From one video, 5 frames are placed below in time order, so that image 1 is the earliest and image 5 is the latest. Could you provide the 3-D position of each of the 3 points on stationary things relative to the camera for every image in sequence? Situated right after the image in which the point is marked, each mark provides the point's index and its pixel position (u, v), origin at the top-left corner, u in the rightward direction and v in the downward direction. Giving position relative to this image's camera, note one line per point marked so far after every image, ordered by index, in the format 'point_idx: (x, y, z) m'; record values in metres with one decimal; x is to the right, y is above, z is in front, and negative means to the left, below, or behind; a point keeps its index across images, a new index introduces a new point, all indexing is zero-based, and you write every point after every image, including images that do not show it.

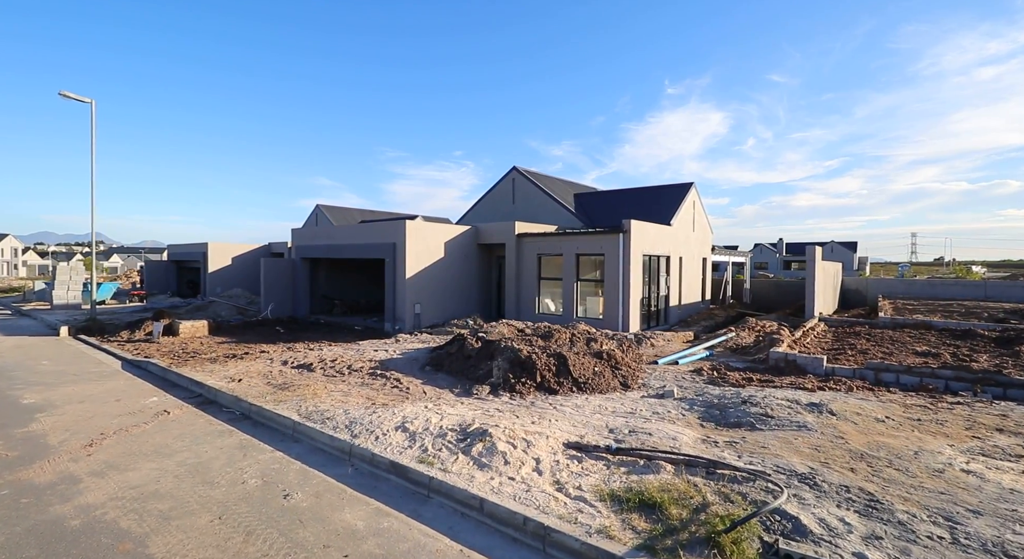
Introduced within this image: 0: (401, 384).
0: (-1.6, -1.5, +7.2) m
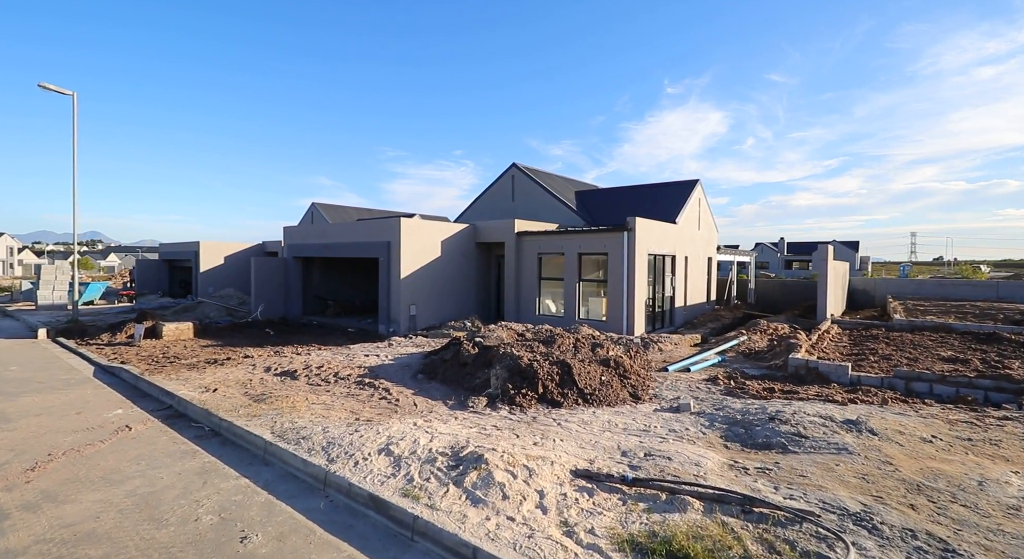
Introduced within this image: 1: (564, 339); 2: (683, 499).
0: (-1.6, -1.5, +6.6) m
1: (+0.8, -0.9, +7.8) m
2: (+1.2, -1.5, +3.4) m
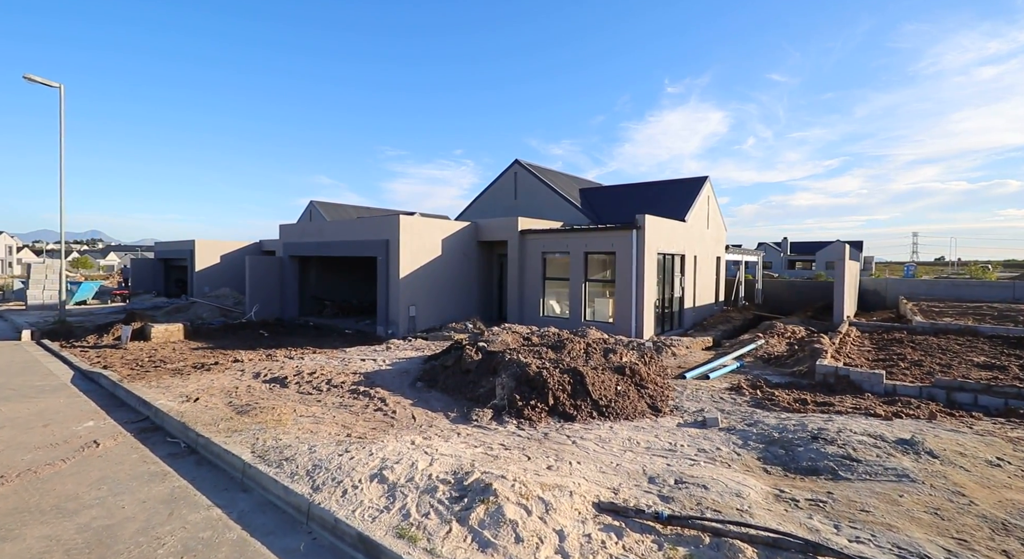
0: (-1.5, -1.5, +6.0) m
1: (+0.9, -0.9, +7.3) m
2: (+1.2, -1.5, +2.9) m
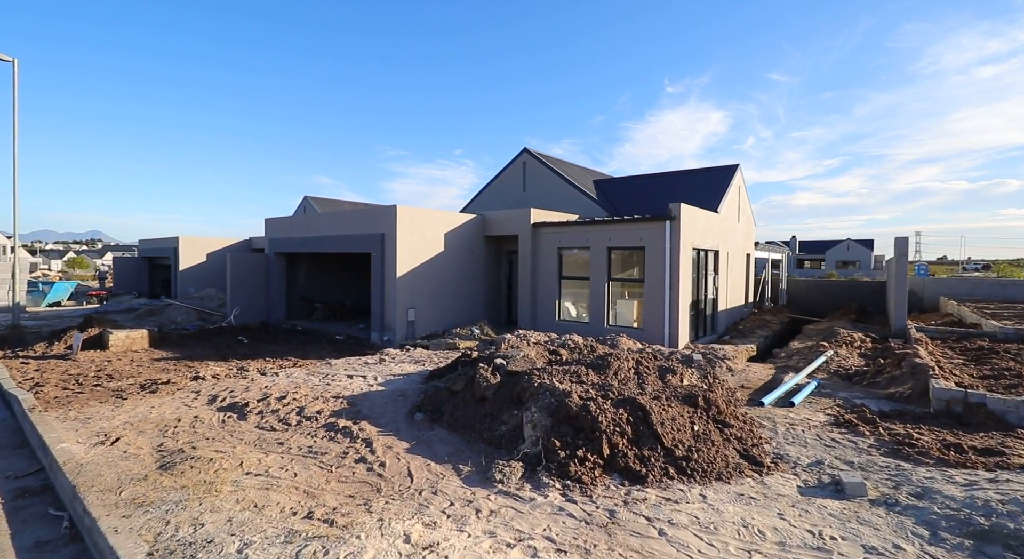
0: (-1.2, -1.5, +4.3) m
1: (+1.2, -0.9, +5.6) m
2: (+1.6, -1.5, +1.2) m
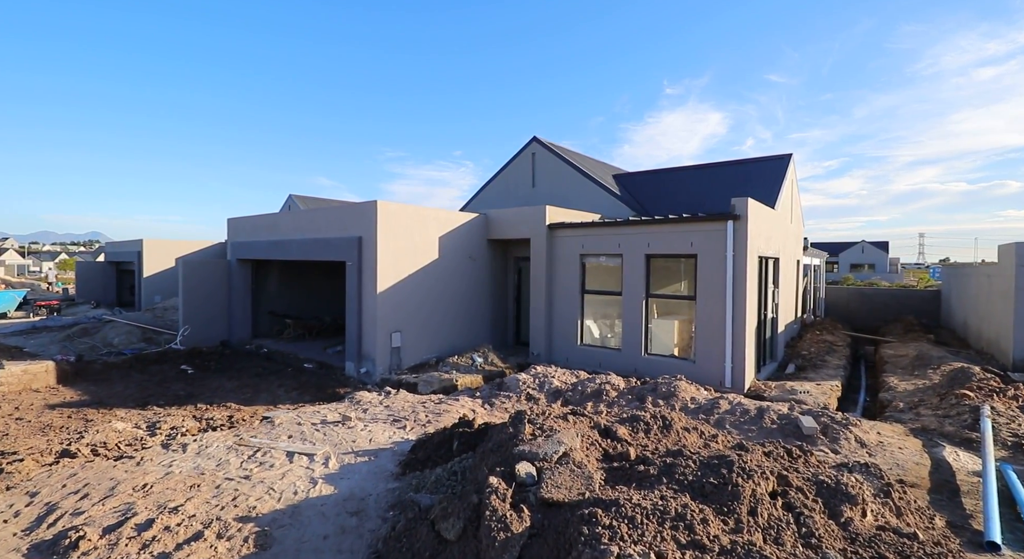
0: (-1.0, -1.8, +1.8) m
1: (+1.4, -1.2, +3.0) m
2: (+1.8, -1.8, -1.4) m
